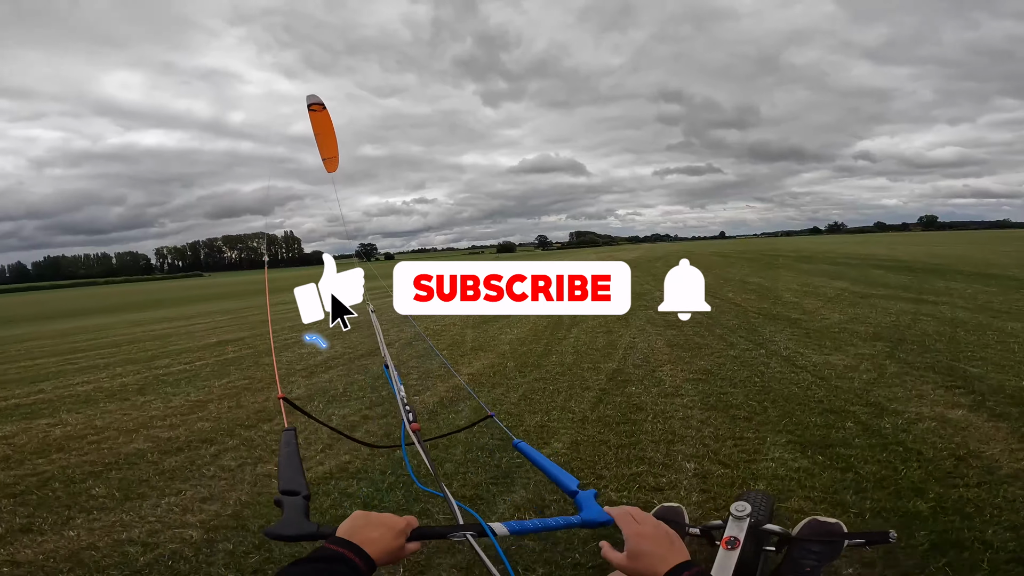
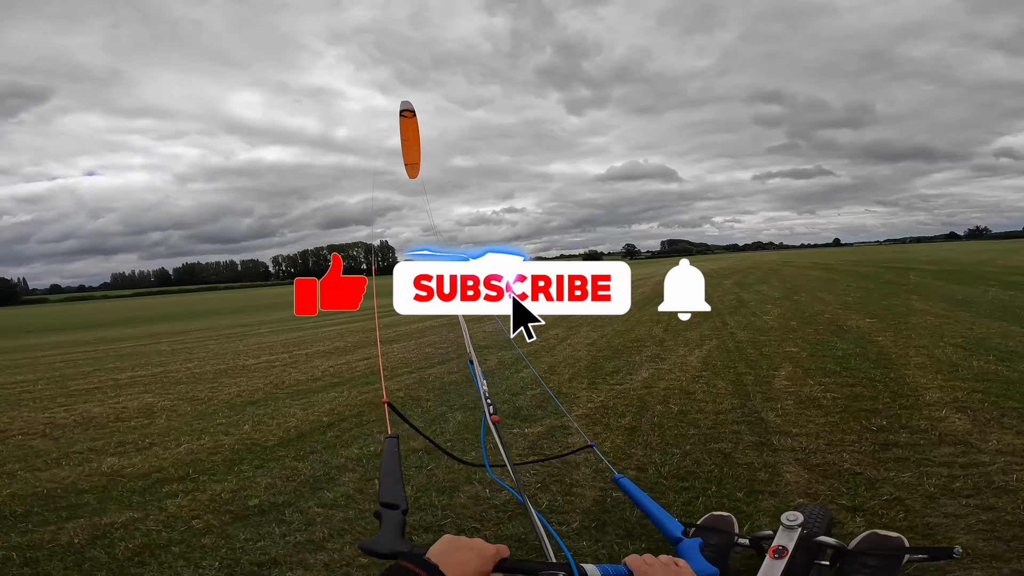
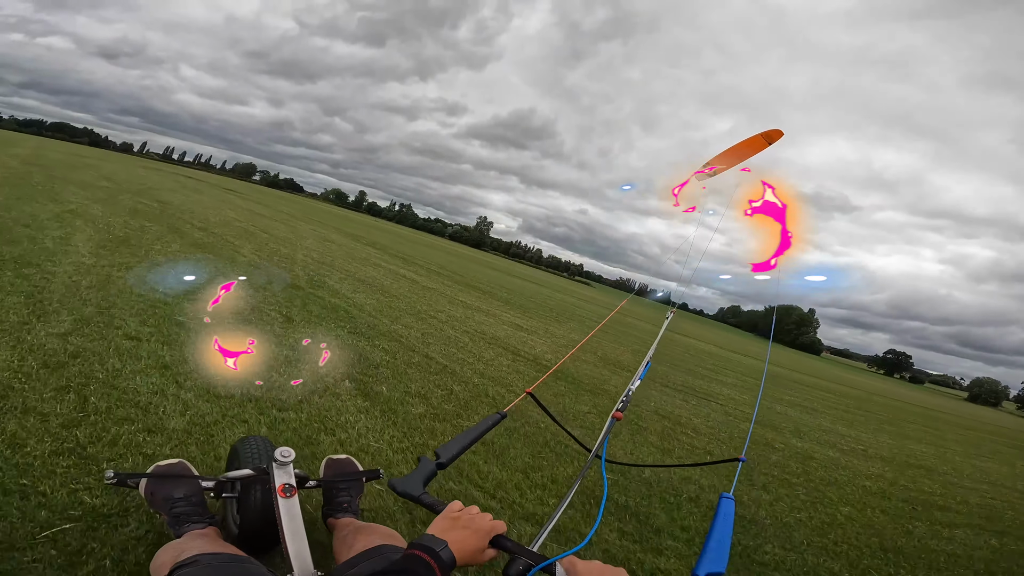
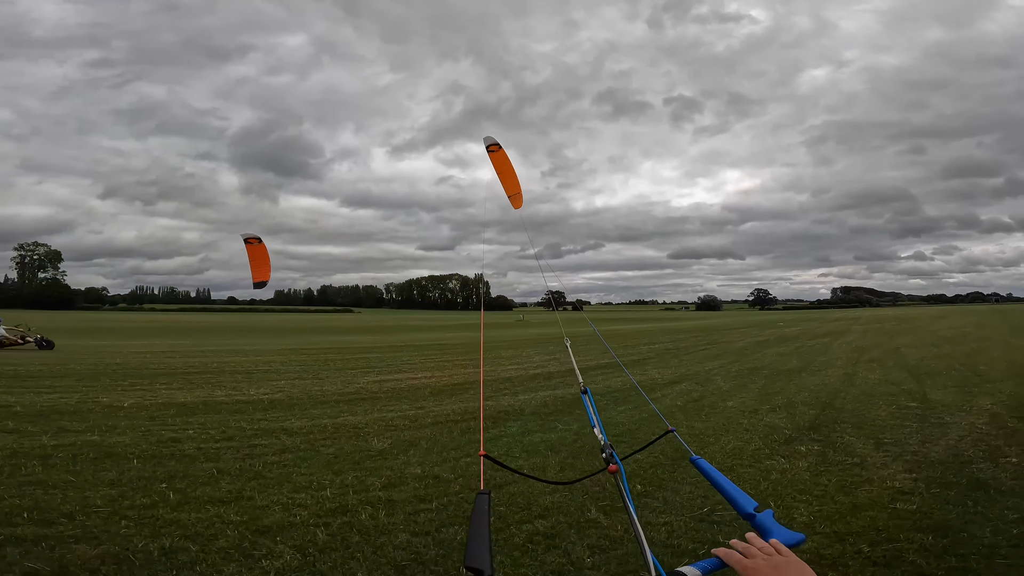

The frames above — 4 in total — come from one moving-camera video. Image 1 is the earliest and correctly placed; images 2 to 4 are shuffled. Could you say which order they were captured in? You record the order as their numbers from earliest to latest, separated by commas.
2, 3, 4
